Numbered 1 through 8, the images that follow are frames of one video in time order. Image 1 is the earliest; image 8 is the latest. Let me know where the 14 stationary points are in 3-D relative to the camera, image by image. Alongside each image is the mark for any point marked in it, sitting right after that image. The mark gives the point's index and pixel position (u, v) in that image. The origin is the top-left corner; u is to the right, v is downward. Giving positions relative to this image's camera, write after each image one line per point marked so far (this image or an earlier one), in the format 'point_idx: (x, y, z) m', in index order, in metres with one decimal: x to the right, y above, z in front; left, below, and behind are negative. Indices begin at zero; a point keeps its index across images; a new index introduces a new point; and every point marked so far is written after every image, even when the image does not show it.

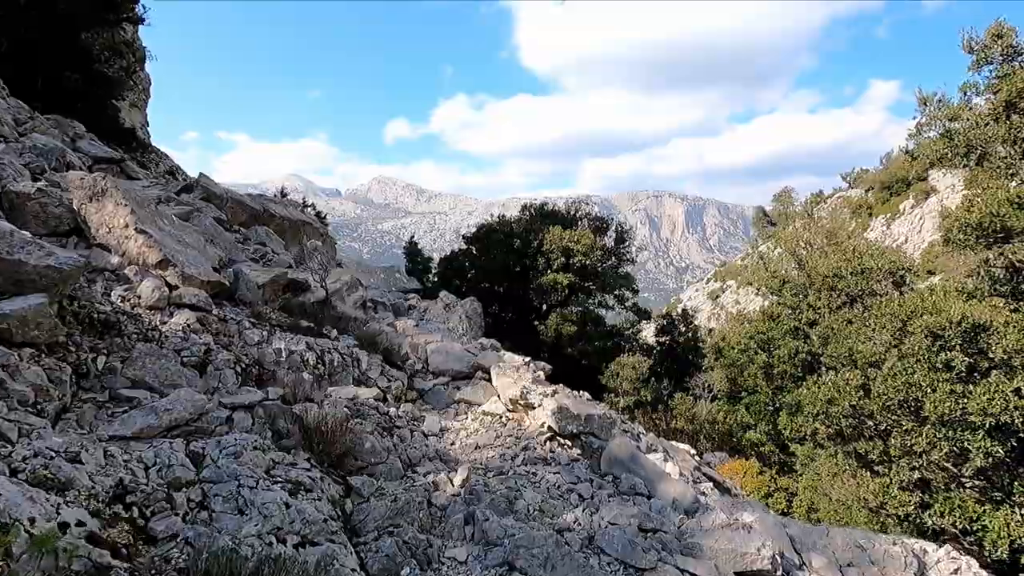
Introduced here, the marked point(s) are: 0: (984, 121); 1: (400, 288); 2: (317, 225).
0: (+11.3, +4.0, +12.9) m
1: (-3.8, 0.0, +17.7) m
2: (-5.9, +1.9, +16.1) m
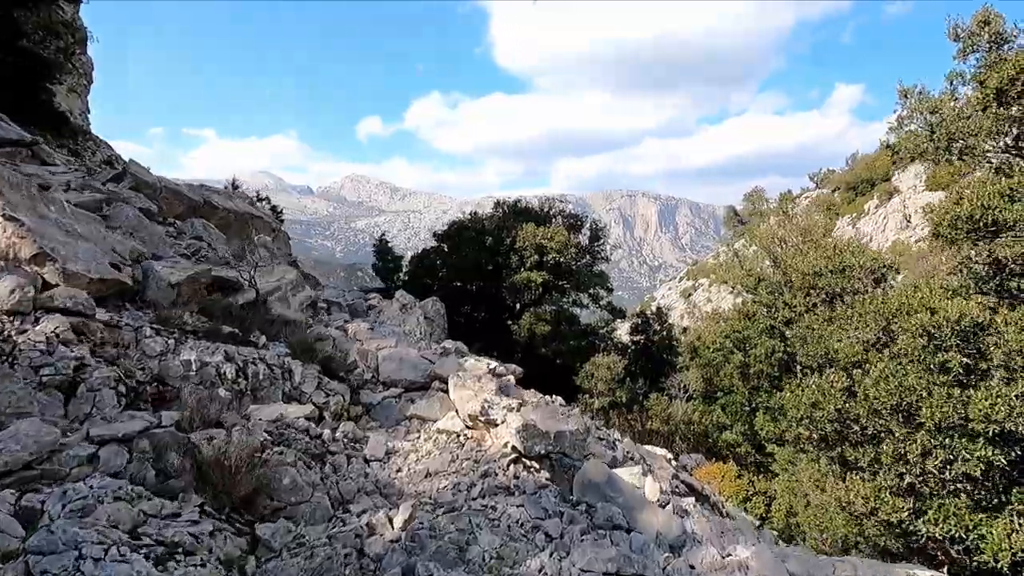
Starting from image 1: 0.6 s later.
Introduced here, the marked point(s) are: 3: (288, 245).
0: (+10.6, +4.1, +12.5) m
1: (-4.7, 0.0, +16.6) m
2: (-6.7, +1.9, +14.9) m
3: (-6.4, +1.2, +15.2) m
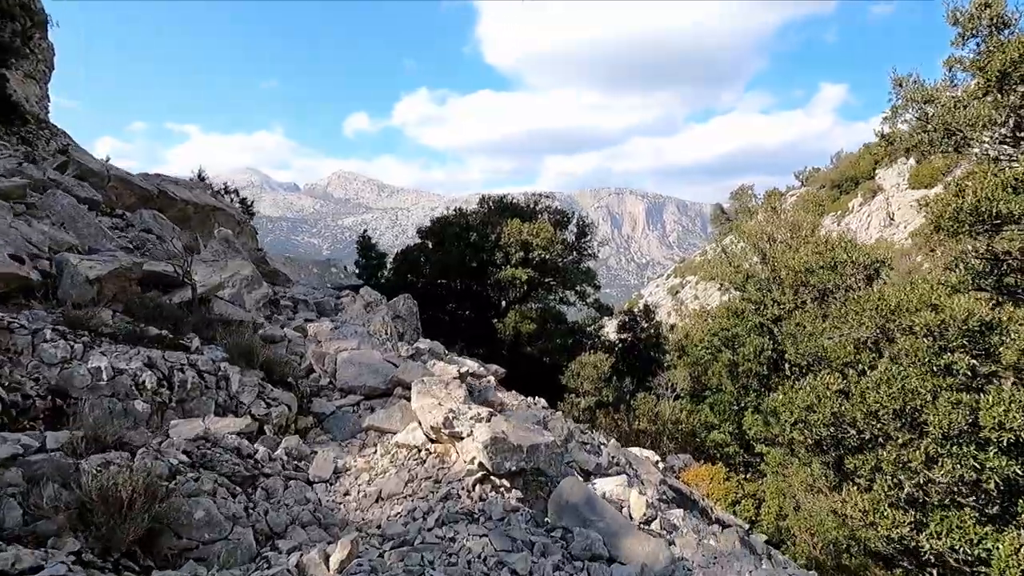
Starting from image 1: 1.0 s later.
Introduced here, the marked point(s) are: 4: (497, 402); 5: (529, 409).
0: (+10.1, +4.2, +12.0) m
1: (-5.3, +0.1, +15.8) m
2: (-7.3, +2.0, +14.1) m
3: (-6.9, +1.3, +14.4) m
4: (-0.4, -2.3, +10.8) m
5: (+0.3, -2.7, +11.7) m
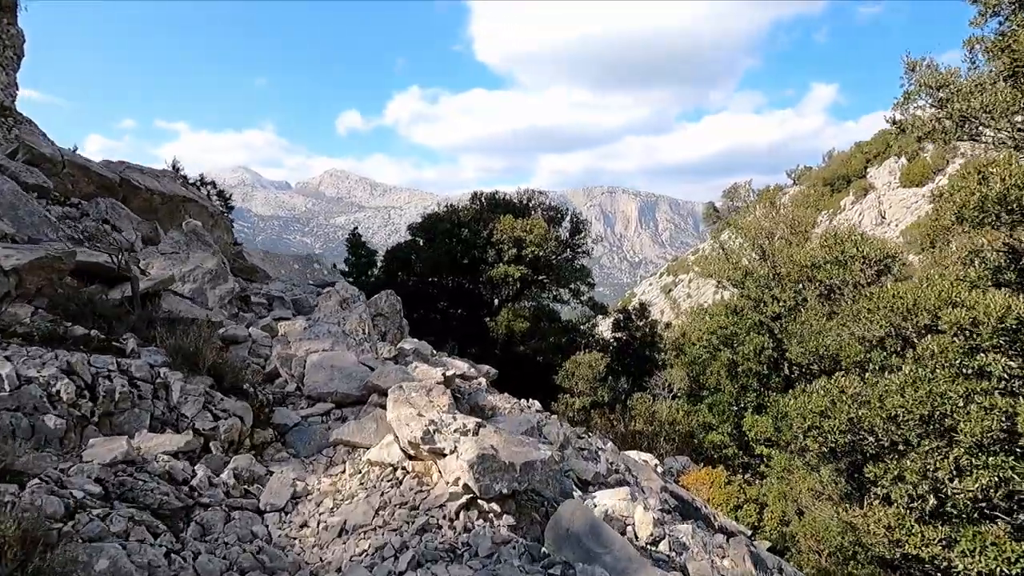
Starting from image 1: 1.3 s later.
0: (+9.9, +4.3, +11.3) m
1: (-5.5, +0.2, +14.9) m
2: (-7.5, +2.0, +13.2) m
3: (-7.1, +1.4, +13.5) m
4: (-0.5, -2.2, +10.1) m
5: (+0.1, -2.6, +10.9) m
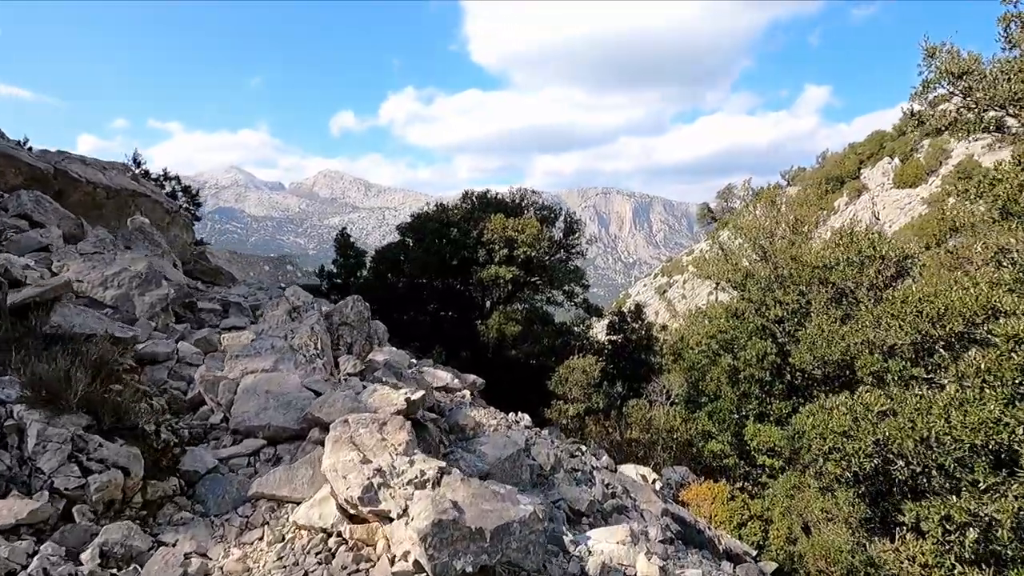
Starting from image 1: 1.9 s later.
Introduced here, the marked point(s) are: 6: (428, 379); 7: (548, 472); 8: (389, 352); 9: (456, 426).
0: (+9.6, +4.2, +10.3) m
1: (-5.8, +0.1, +13.8) m
2: (-7.7, +2.0, +12.1) m
3: (-7.4, +1.3, +12.3) m
4: (-0.8, -2.3, +9.0) m
5: (-0.1, -2.6, +9.8) m
6: (-1.8, -2.0, +11.7) m
7: (+0.6, -3.1, +9.1) m
8: (-2.4, -1.3, +10.7) m
9: (-0.9, -2.3, +8.9) m
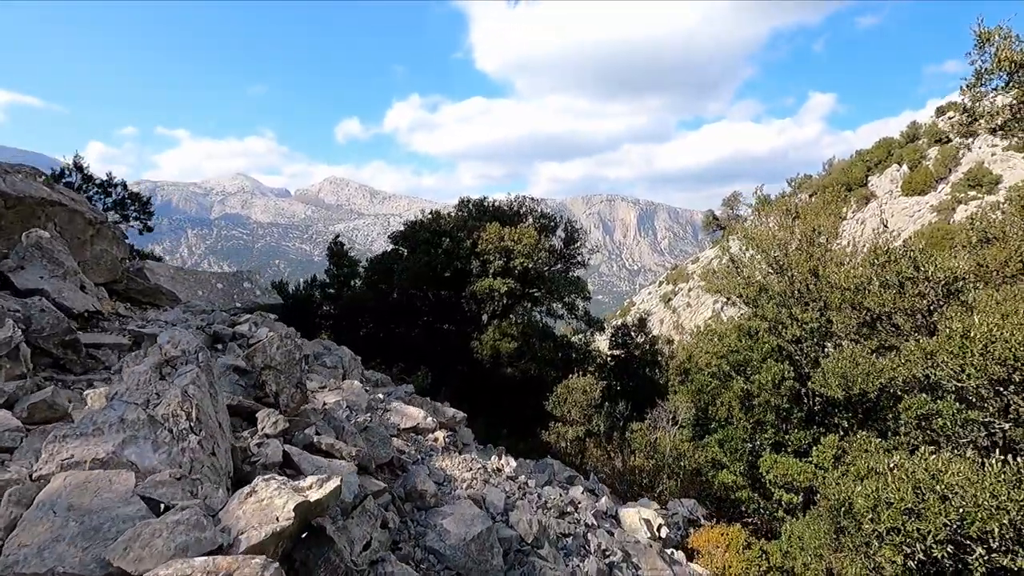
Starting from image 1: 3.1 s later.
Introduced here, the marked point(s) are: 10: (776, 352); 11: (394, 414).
0: (+9.3, +3.7, +8.6) m
1: (-6.1, -0.4, +12.1) m
2: (-8.1, +1.5, +10.4) m
3: (-7.8, +0.8, +10.7) m
4: (-1.1, -2.7, +7.2) m
5: (-0.5, -3.1, +8.1) m
6: (-2.2, -2.5, +10.0) m
7: (+0.2, -3.5, +7.4) m
8: (-2.8, -1.8, +8.9) m
9: (-1.3, -2.7, +7.2) m
10: (+9.3, -2.2, +19.0) m
11: (-2.2, -2.4, +10.2) m
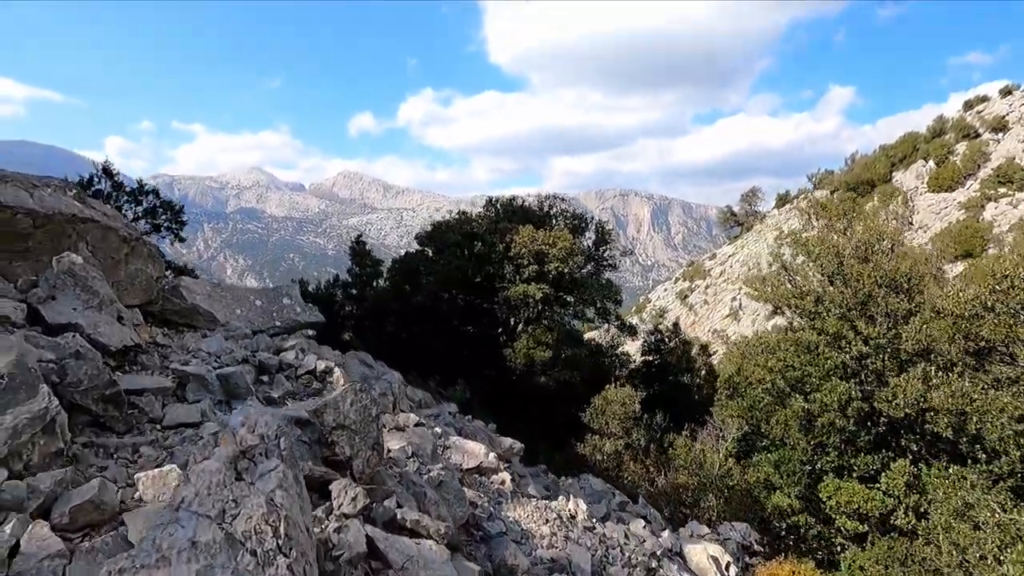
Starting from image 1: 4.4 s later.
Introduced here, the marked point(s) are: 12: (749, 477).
0: (+10.5, +3.2, +7.3) m
1: (-4.8, -0.7, +11.2) m
2: (-6.8, +1.1, +9.5) m
3: (-6.5, +0.5, +9.8) m
4: (+0.1, -3.2, +6.2) m
5: (+0.7, -3.5, +7.1) m
6: (-0.9, -2.9, +9.0) m
7: (+1.4, -4.0, +6.4) m
8: (-1.6, -2.2, +8.0) m
9: (-0.1, -3.2, +6.2) m
10: (+10.8, -2.6, +17.7) m
11: (-1.0, -2.8, +9.2) m
12: (+8.6, -6.9, +19.6) m
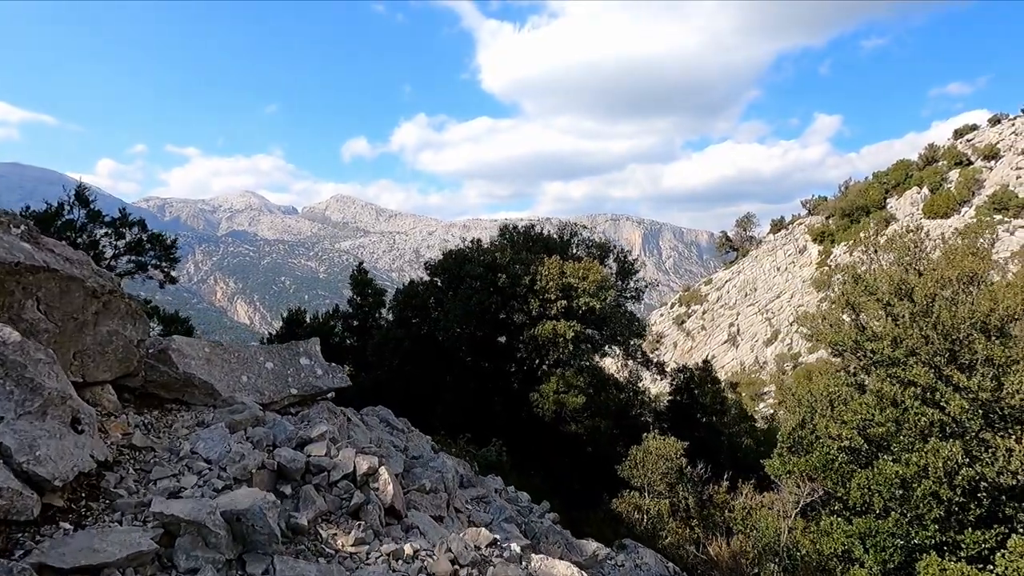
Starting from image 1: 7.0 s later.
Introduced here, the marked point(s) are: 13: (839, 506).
0: (+12.0, +2.4, +5.2) m
1: (-3.5, -1.7, +8.7) m
2: (-5.4, +0.2, +7.1) m
3: (-5.1, -0.4, +7.3) m
4: (+1.5, -3.9, +3.7) m
5: (+2.1, -4.3, +4.5) m
6: (+0.5, -3.8, +6.5) m
7: (+2.8, -4.8, +3.8) m
8: (-0.2, -3.0, +5.5) m
9: (+1.3, -3.9, +3.6) m
10: (+12.0, -3.9, +15.4) m
11: (+0.4, -3.7, +6.7) m
12: (+9.9, -8.2, +17.0) m
13: (+10.4, -7.0, +17.0) m
